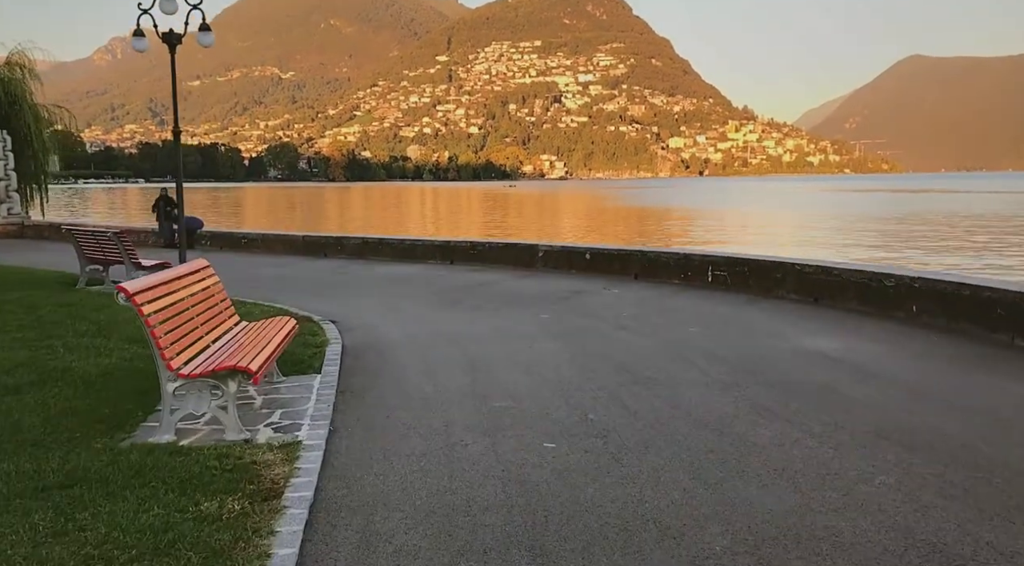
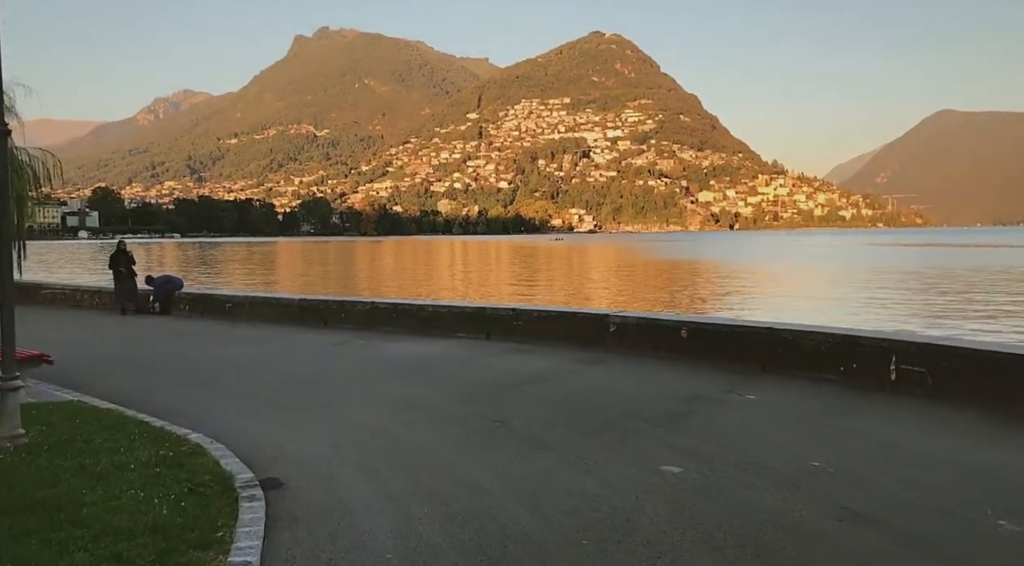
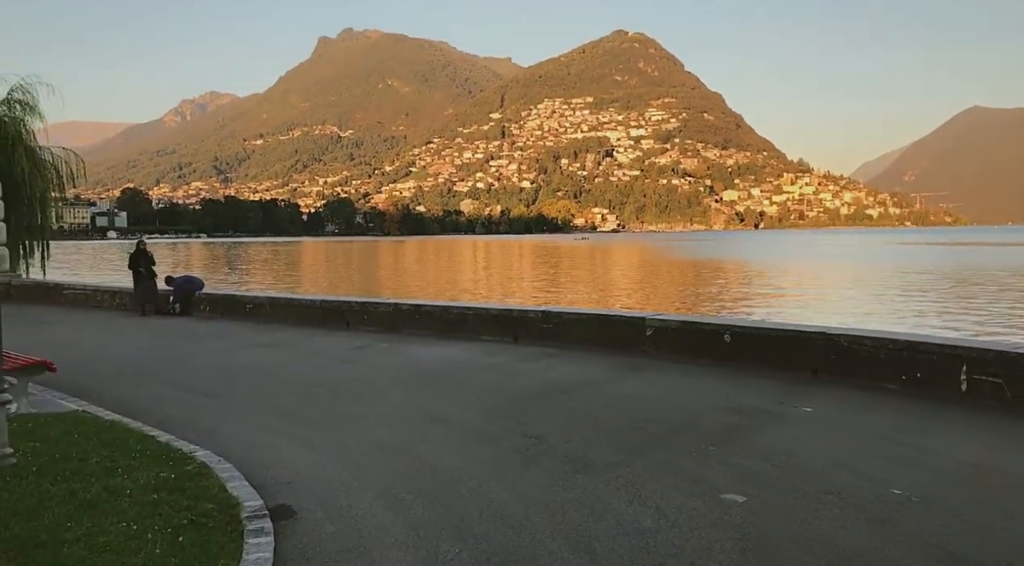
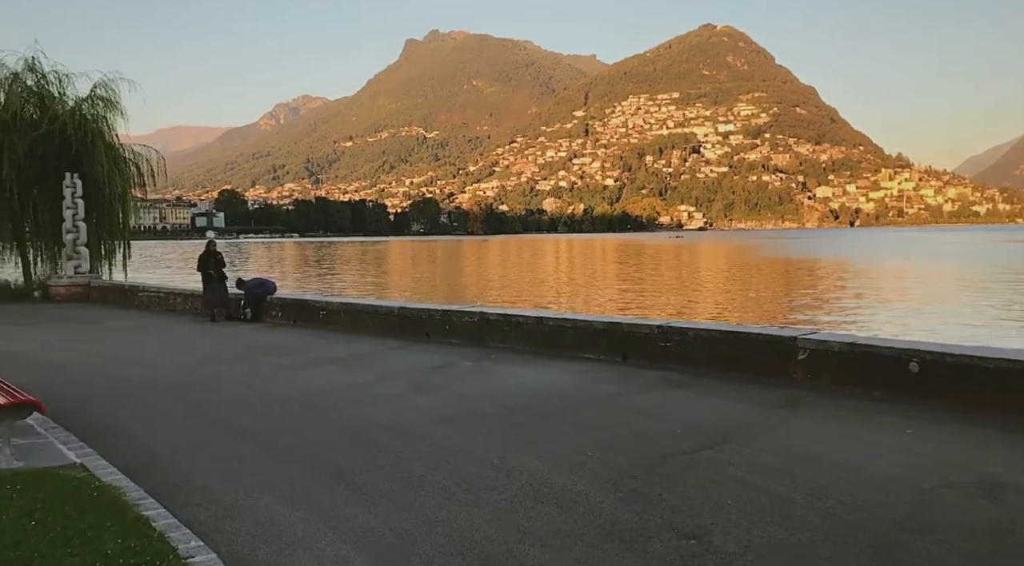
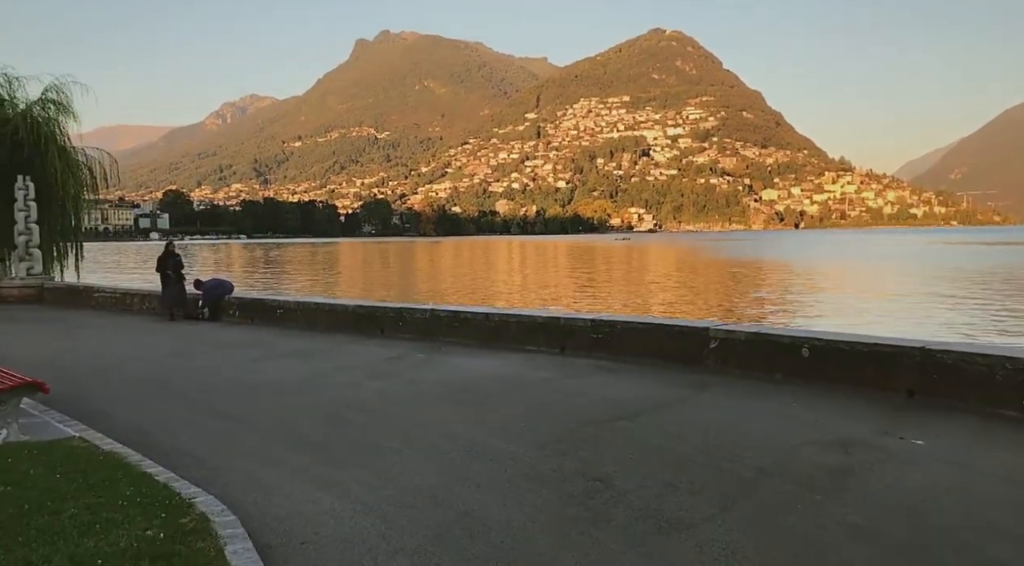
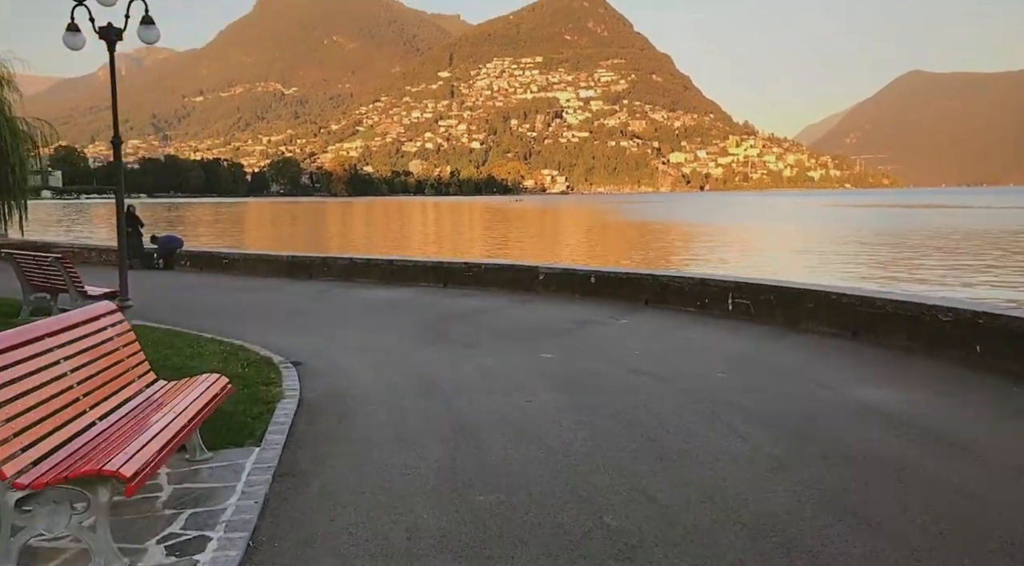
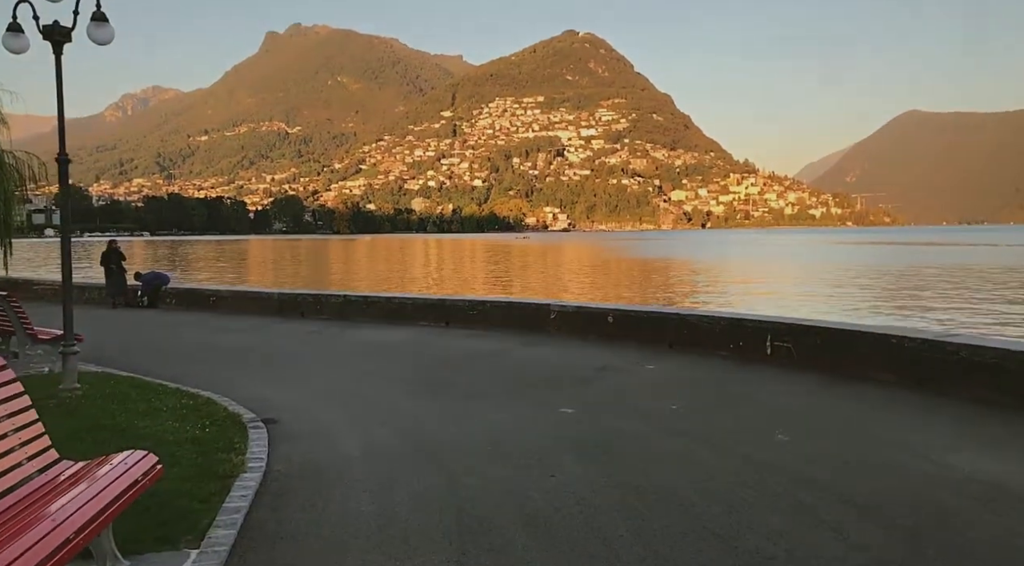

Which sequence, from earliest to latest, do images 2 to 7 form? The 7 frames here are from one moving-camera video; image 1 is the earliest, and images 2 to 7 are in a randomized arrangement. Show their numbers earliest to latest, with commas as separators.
6, 7, 2, 3, 5, 4
